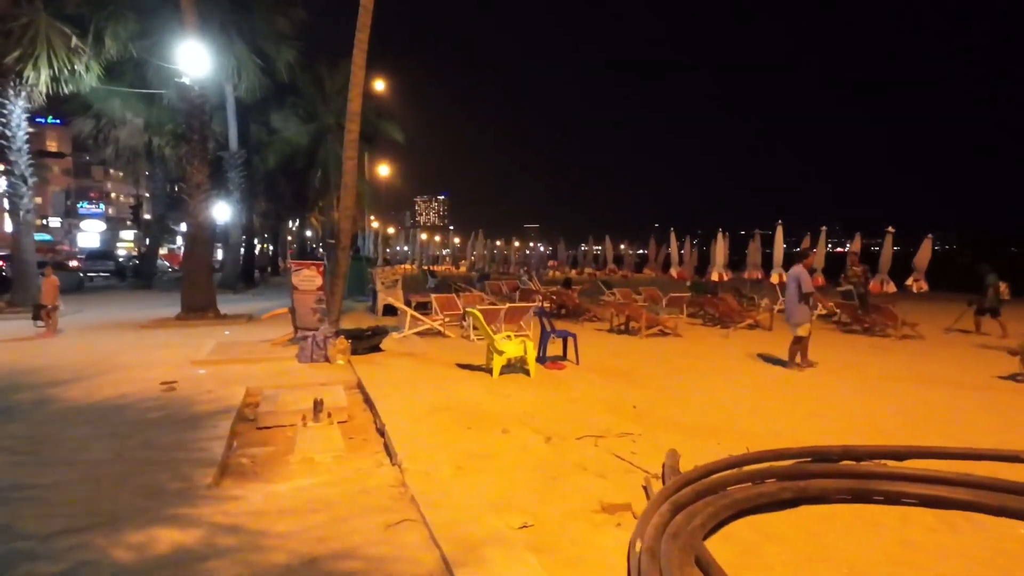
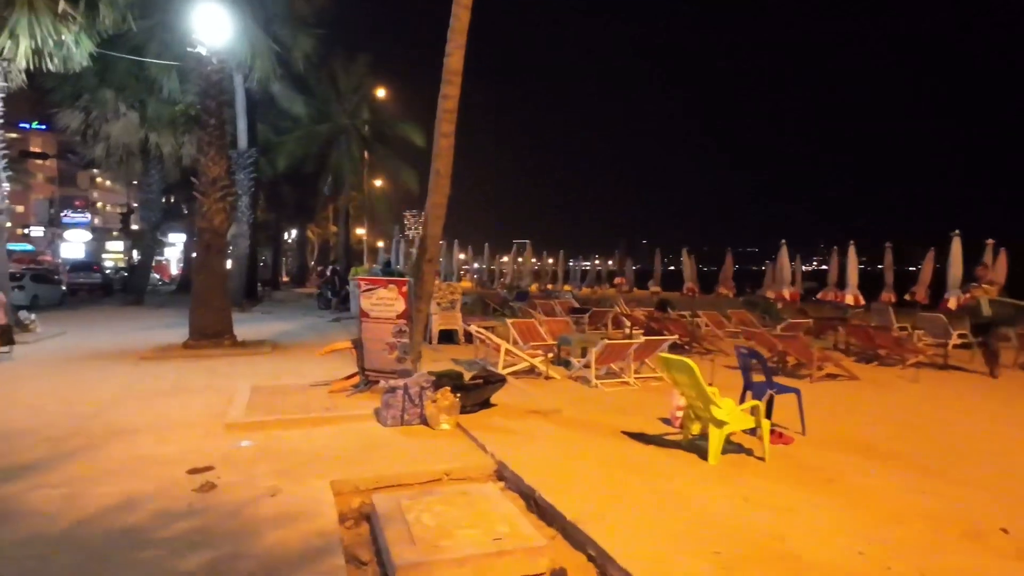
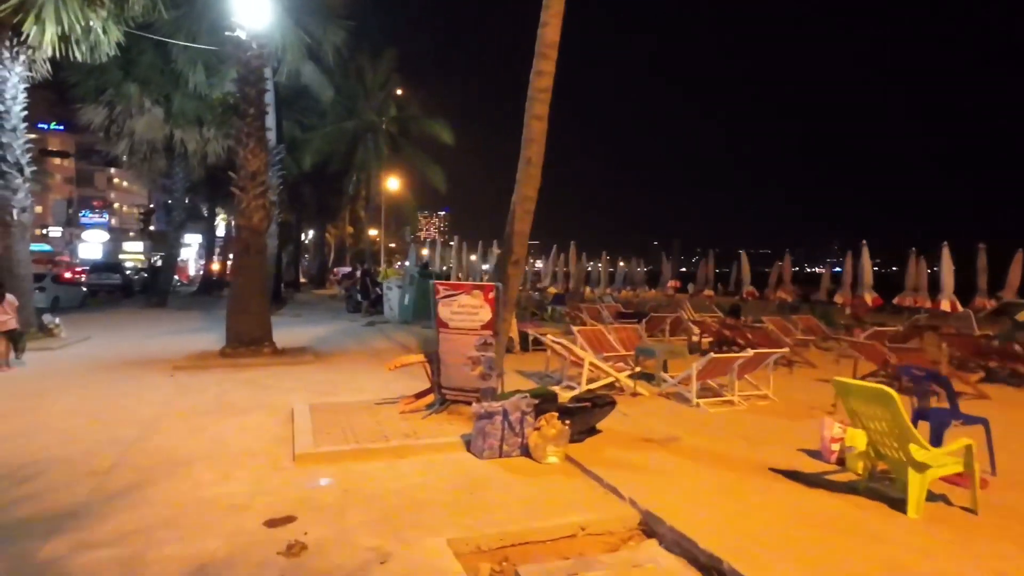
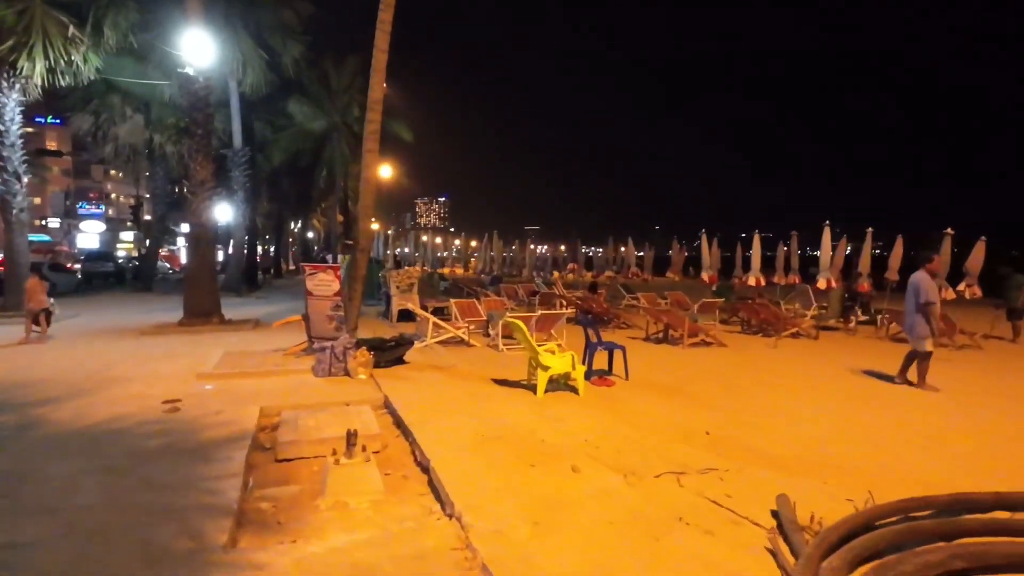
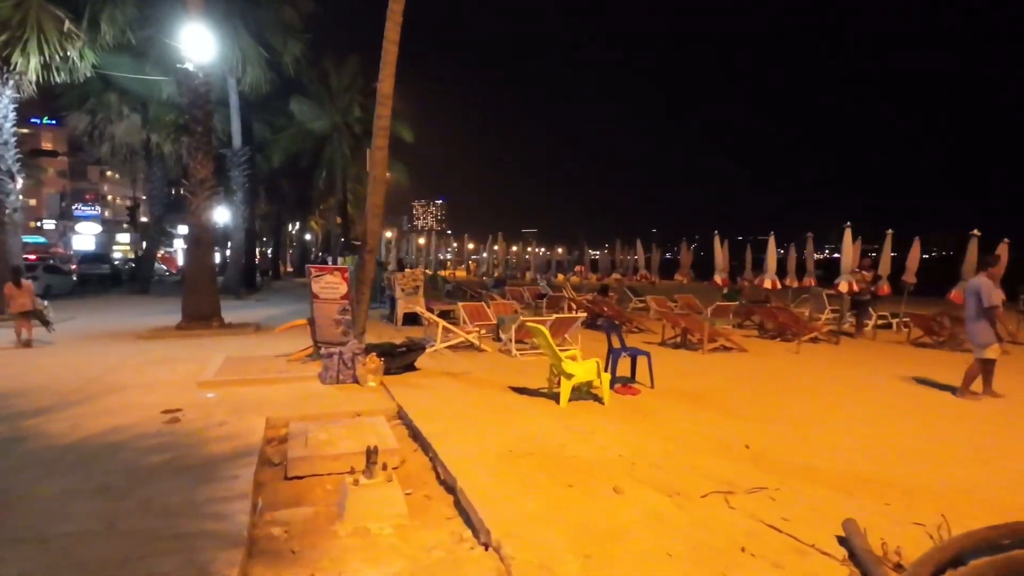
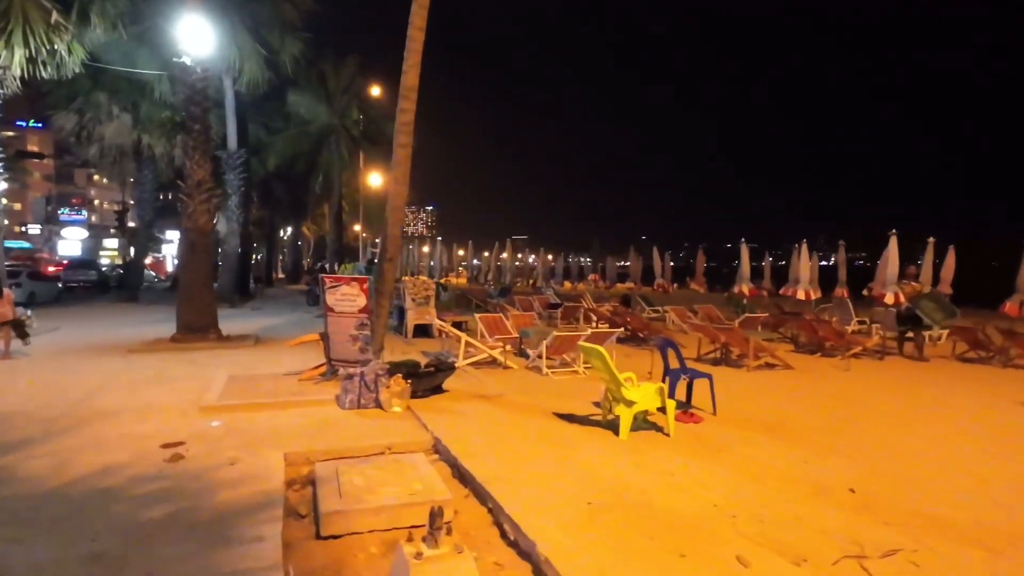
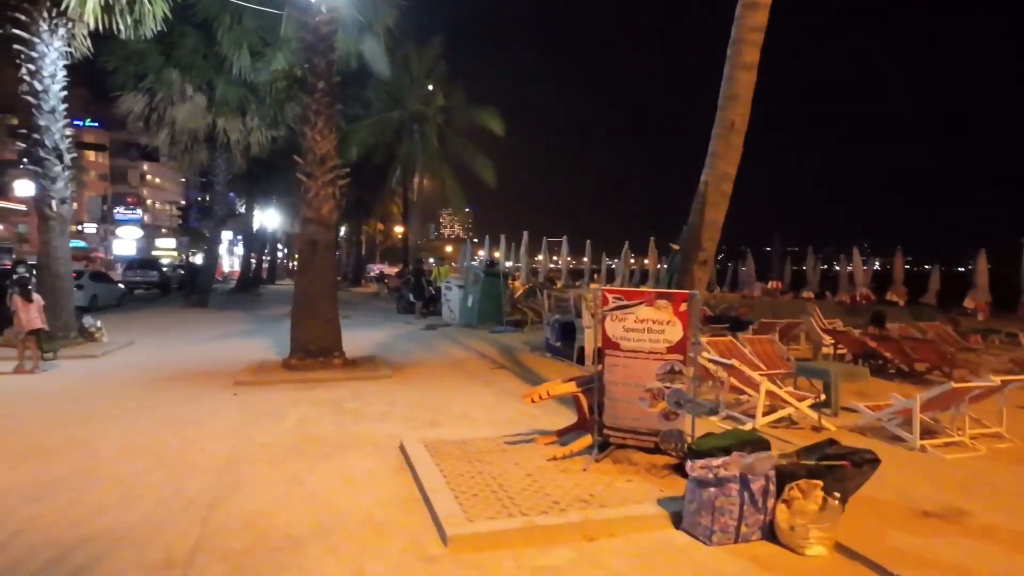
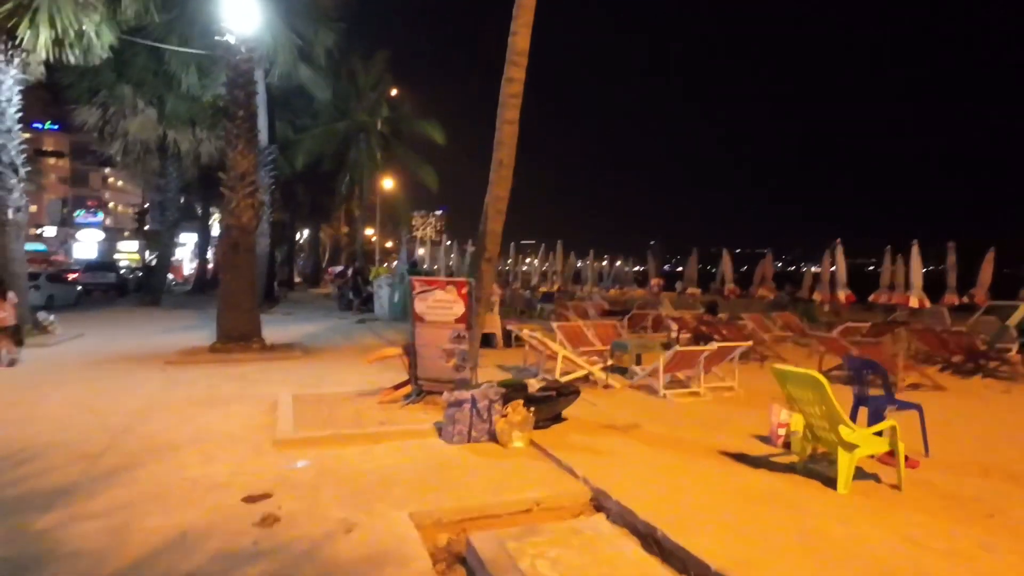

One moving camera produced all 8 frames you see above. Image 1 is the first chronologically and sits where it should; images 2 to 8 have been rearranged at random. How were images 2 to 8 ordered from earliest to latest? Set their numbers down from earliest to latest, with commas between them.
4, 5, 6, 2, 8, 3, 7
